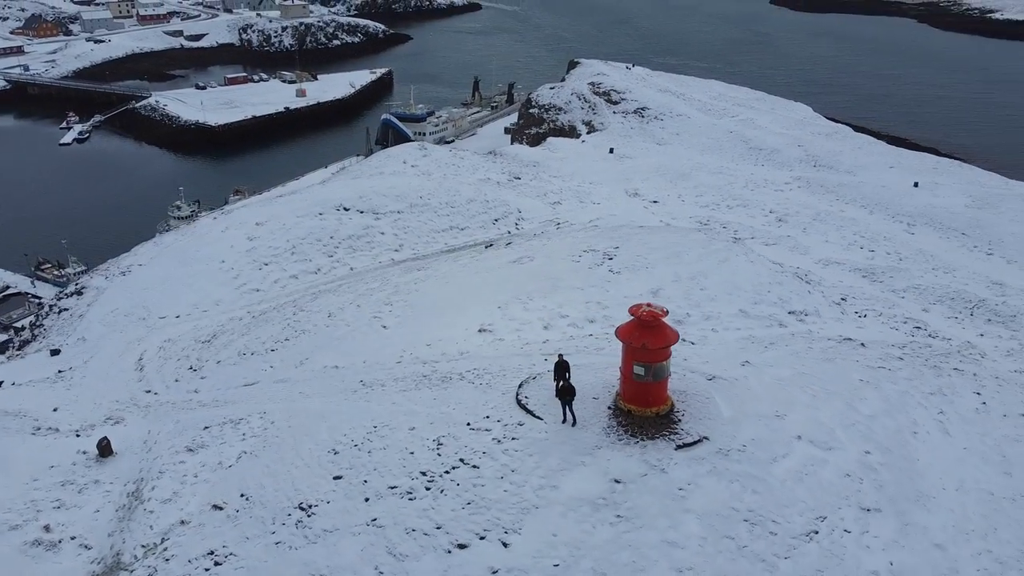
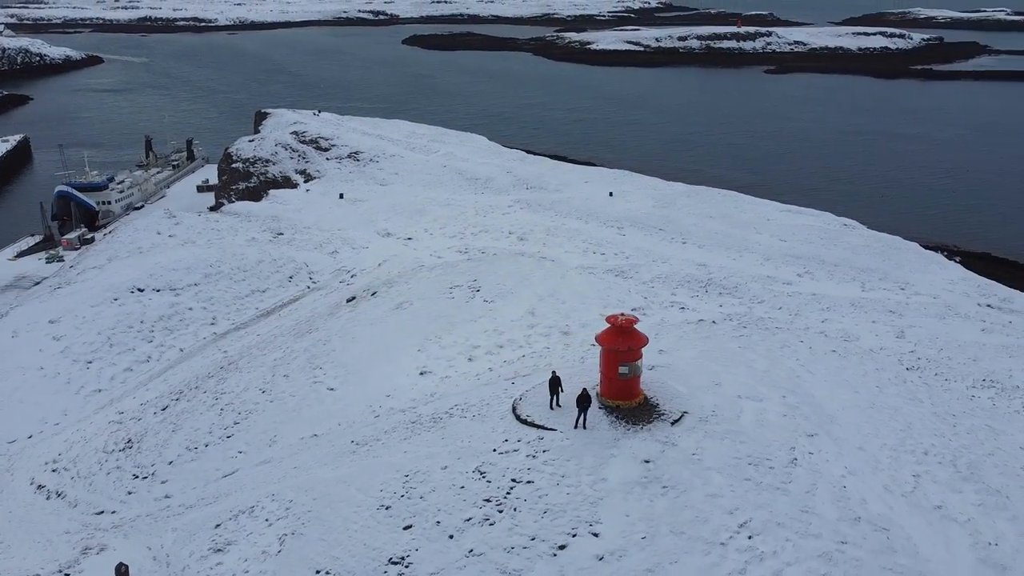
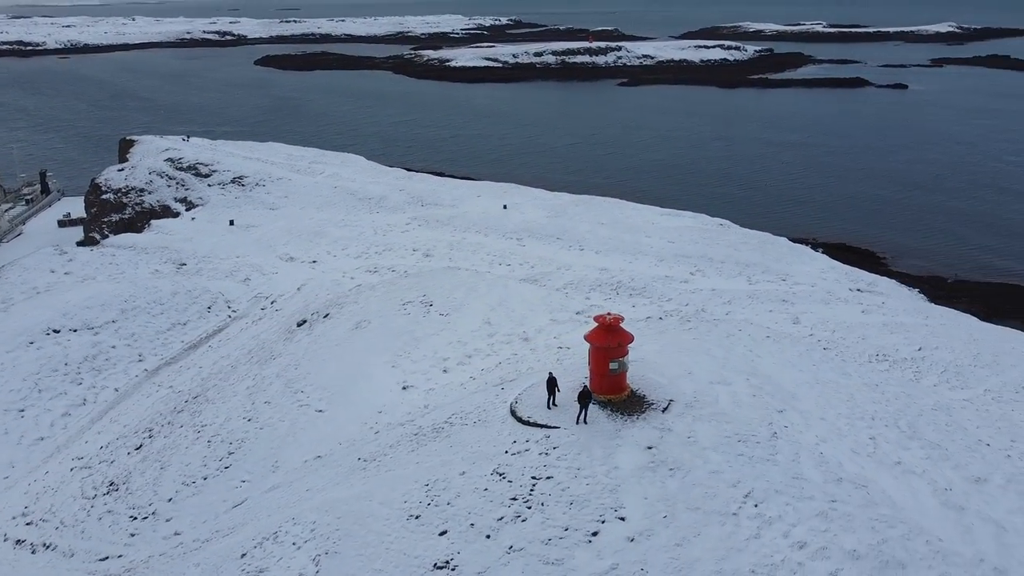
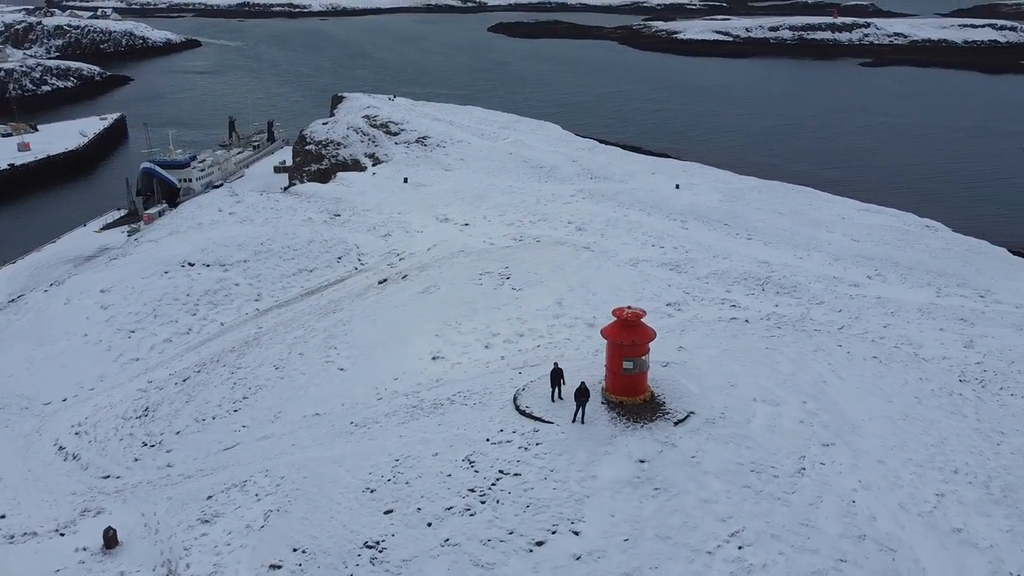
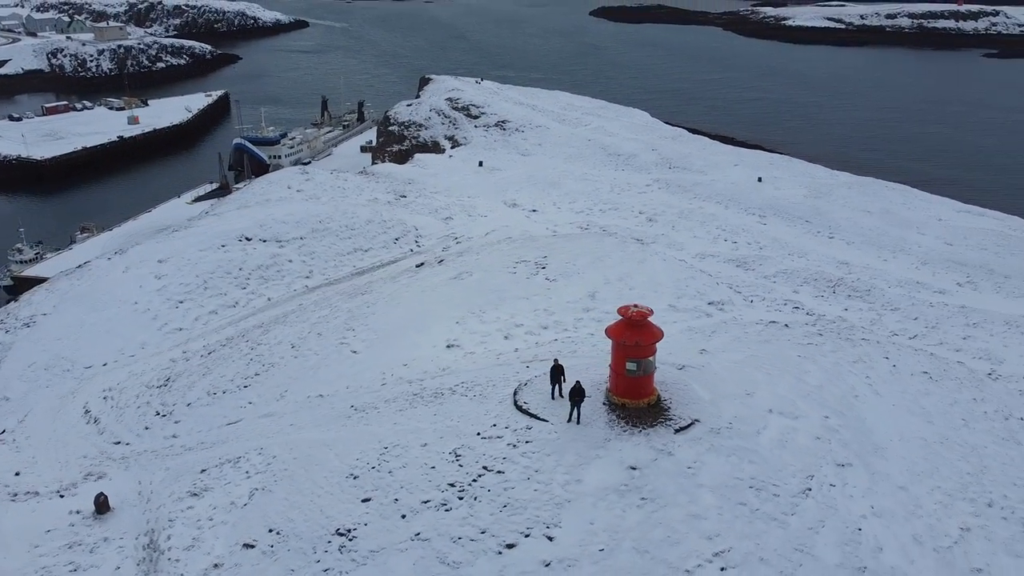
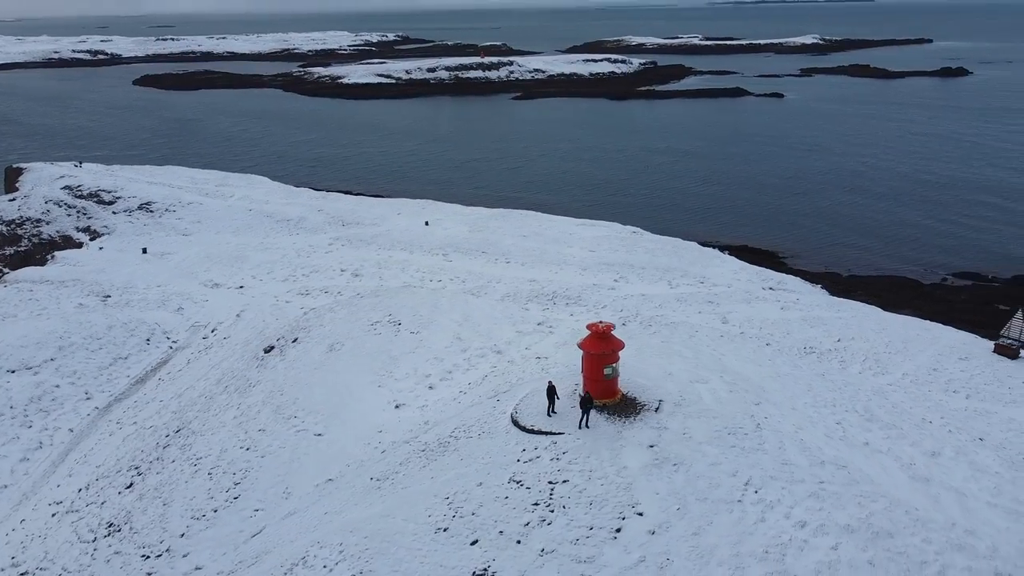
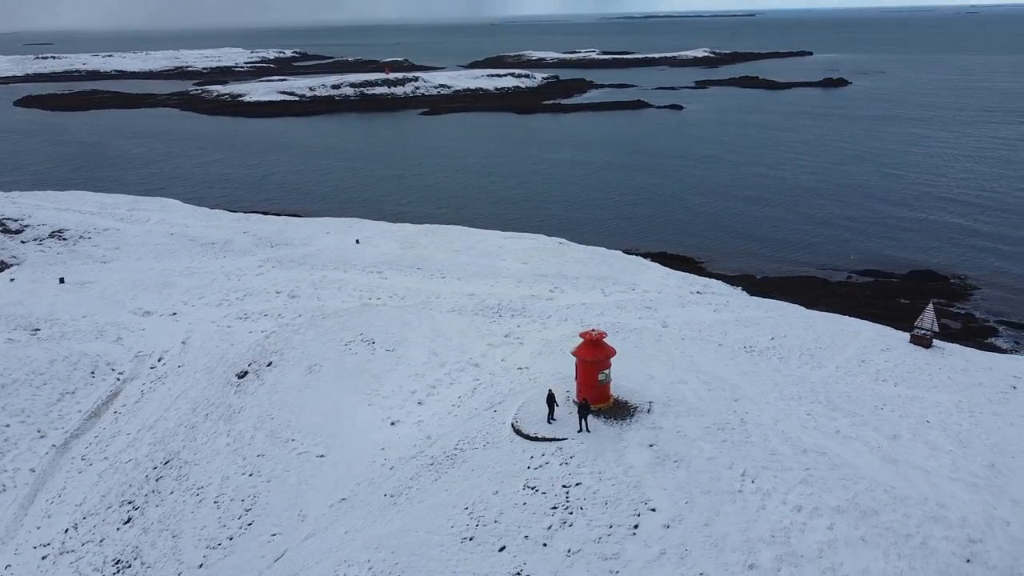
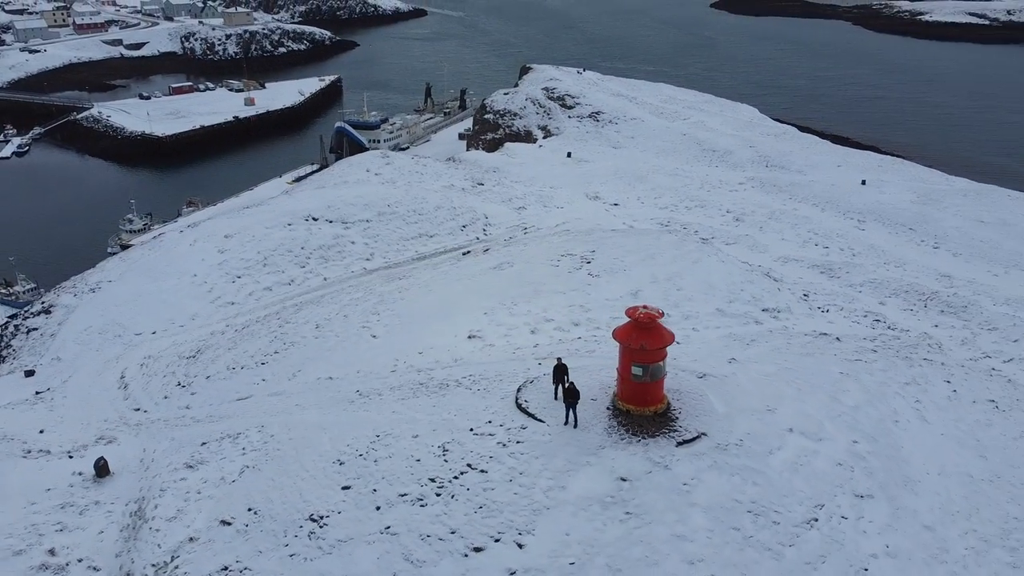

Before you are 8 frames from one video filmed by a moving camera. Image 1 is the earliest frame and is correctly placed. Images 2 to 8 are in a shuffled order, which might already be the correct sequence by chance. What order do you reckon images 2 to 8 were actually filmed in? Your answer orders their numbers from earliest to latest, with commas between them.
8, 5, 4, 2, 3, 6, 7
